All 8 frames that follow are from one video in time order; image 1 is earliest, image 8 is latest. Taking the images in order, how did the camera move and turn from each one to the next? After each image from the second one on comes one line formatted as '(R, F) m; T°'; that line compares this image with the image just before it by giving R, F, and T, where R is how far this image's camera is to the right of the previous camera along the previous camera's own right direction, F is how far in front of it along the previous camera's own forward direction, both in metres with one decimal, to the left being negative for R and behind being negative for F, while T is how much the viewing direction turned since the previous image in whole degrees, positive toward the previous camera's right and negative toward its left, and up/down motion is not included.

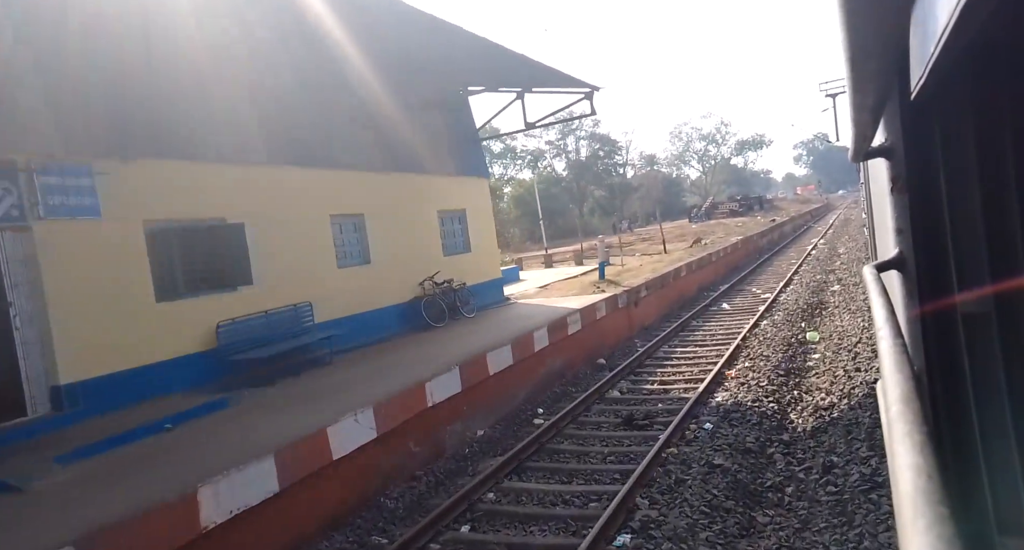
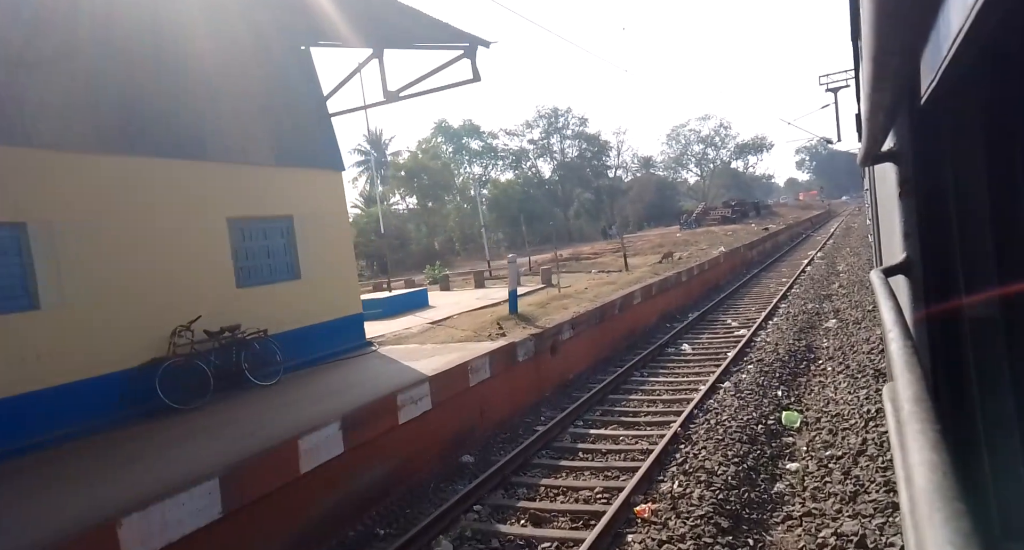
(+1.2, +2.3) m; 0°
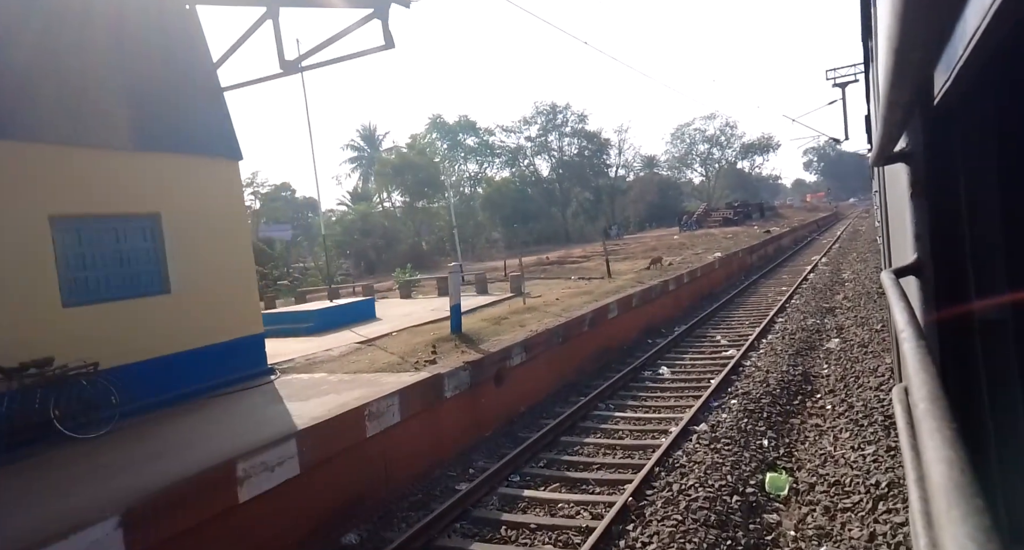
(+0.5, +1.0) m; 0°
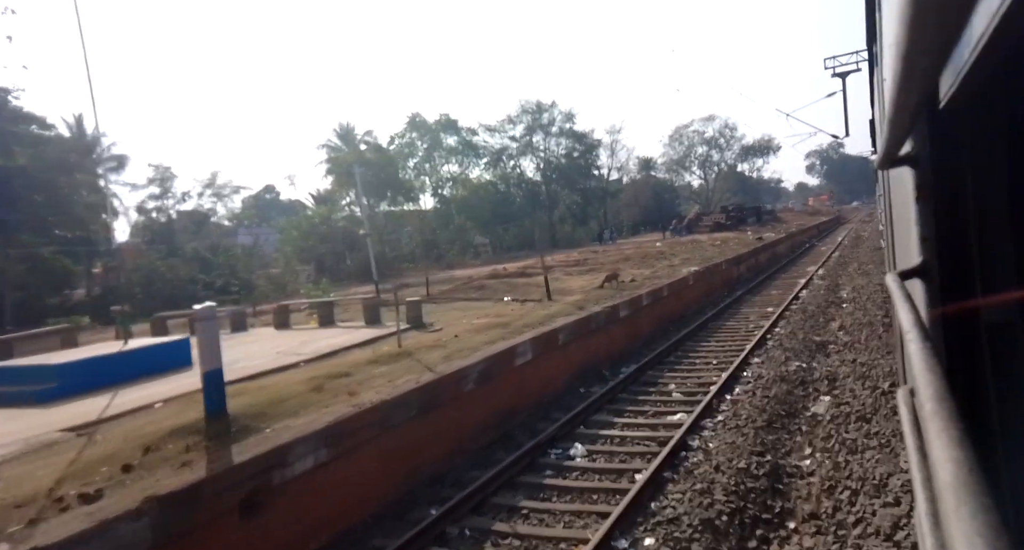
(+1.1, +2.1) m; 0°
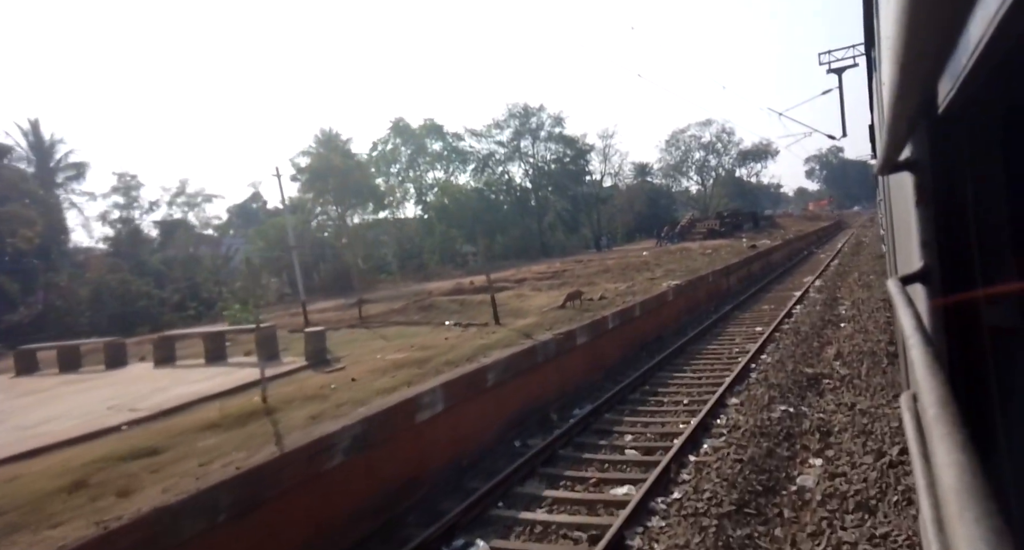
(+0.7, +1.3) m; 0°
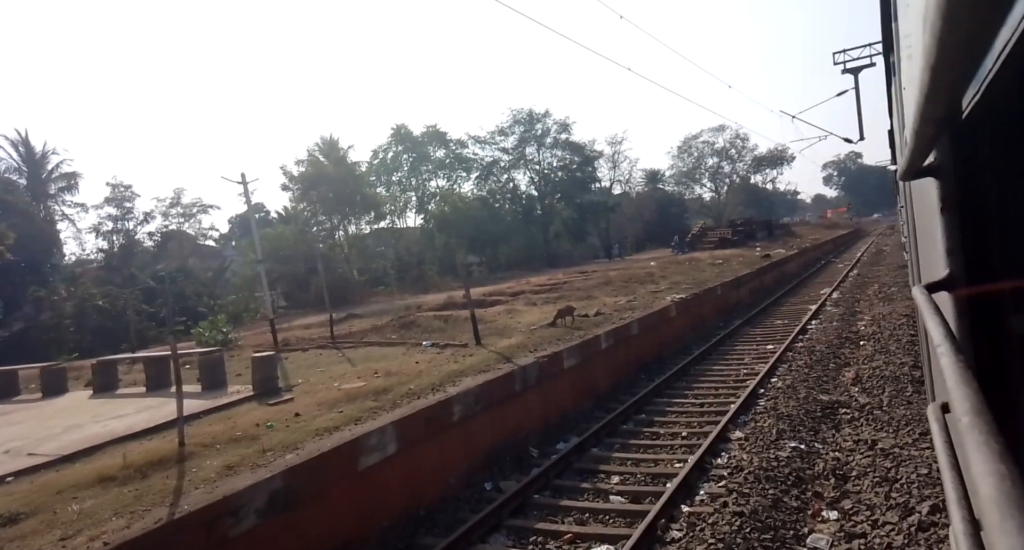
(+0.3, +0.6) m; -1°
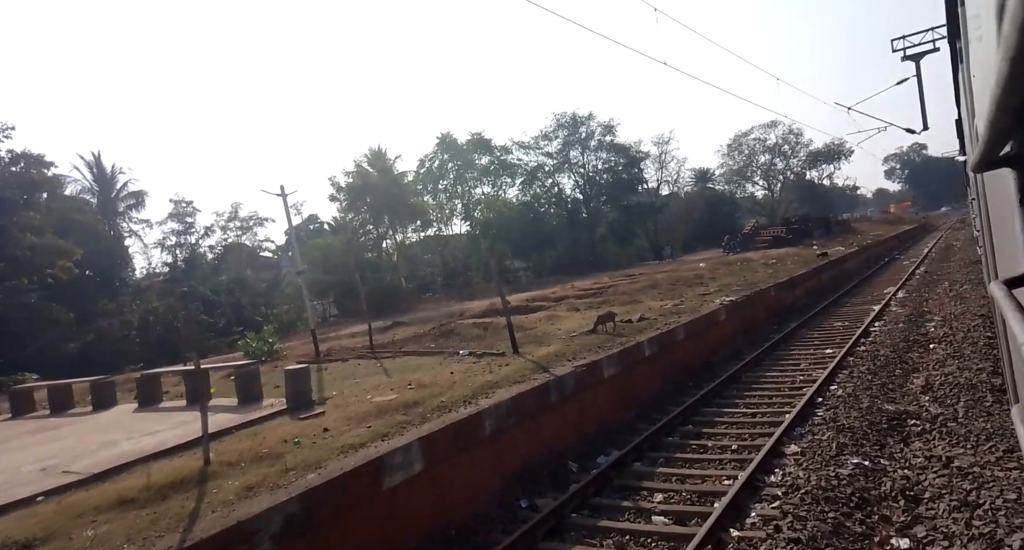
(+0.1, +0.2) m; -4°
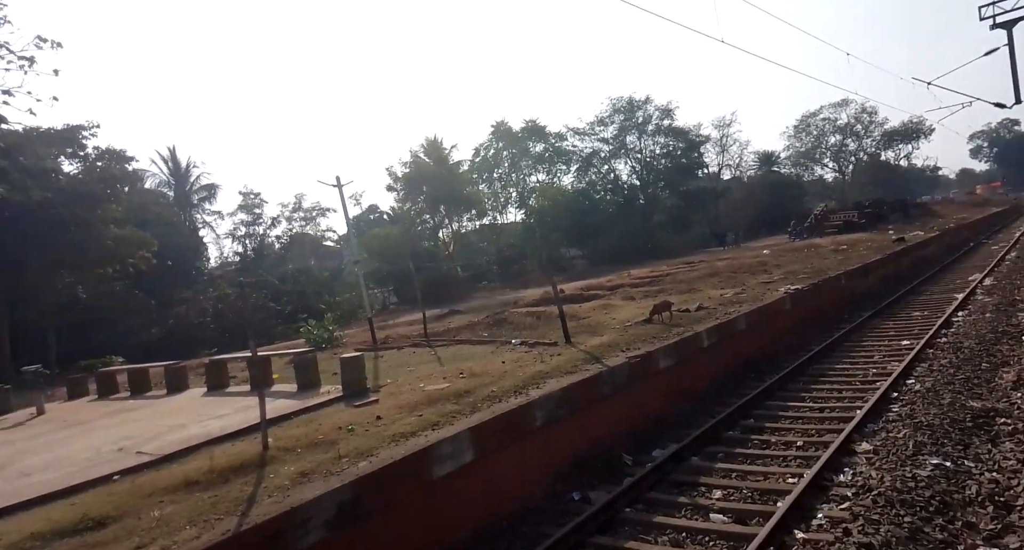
(+0.1, 0.0) m; -5°
